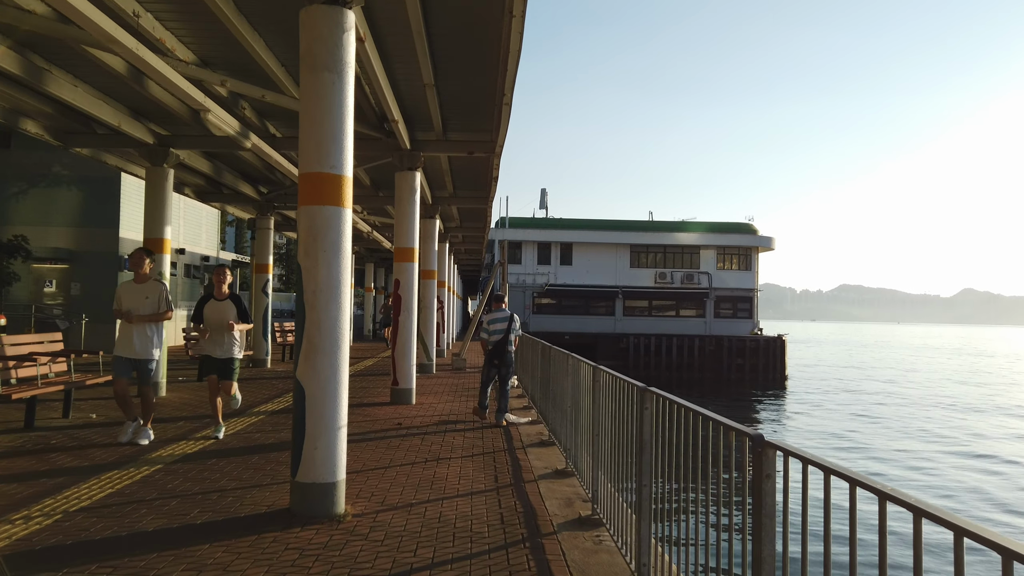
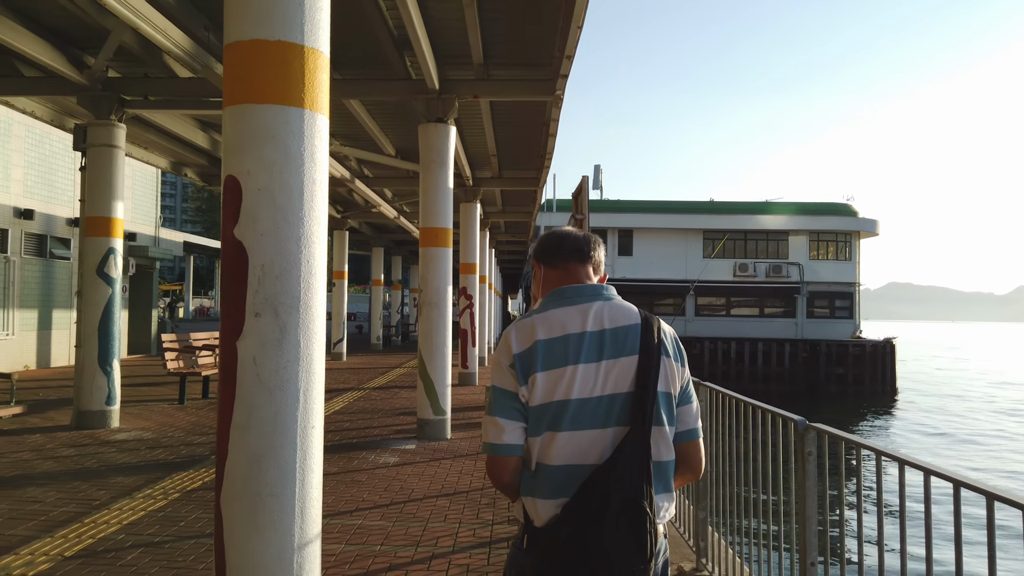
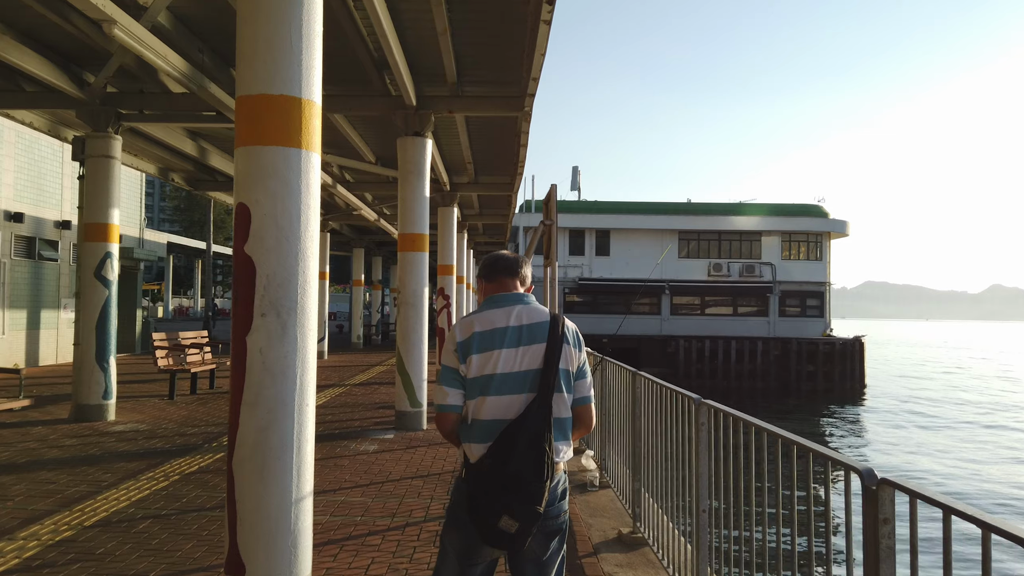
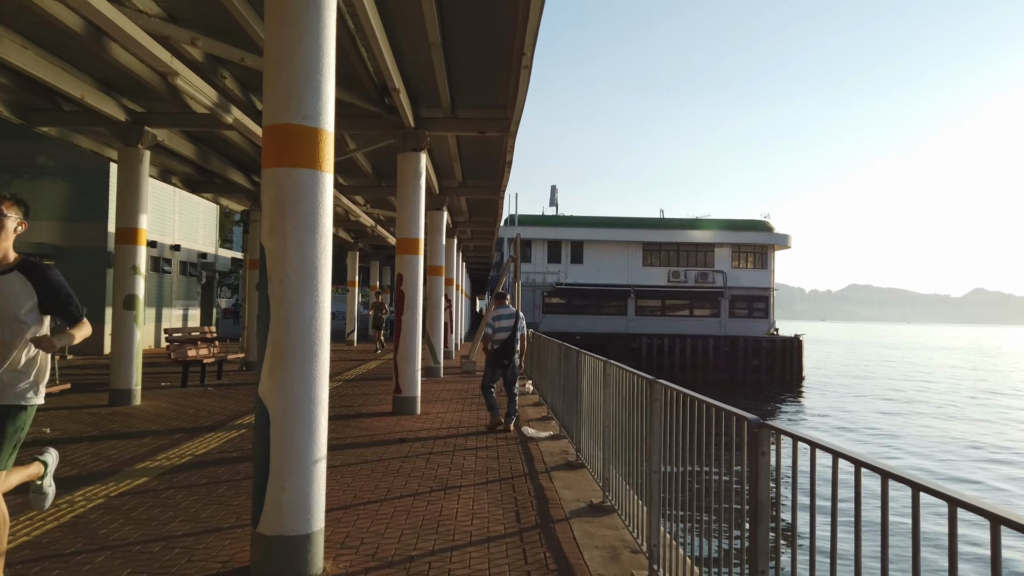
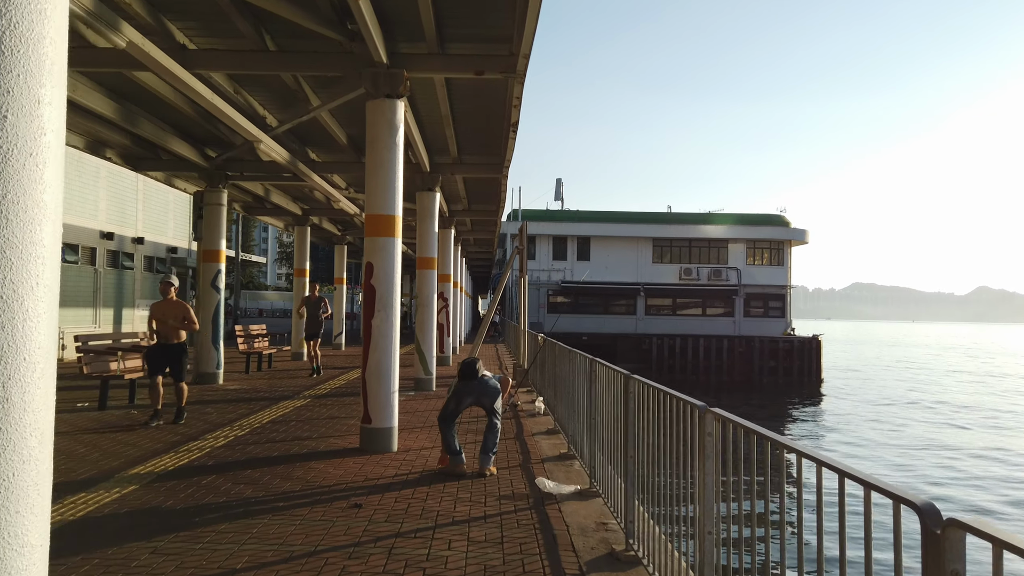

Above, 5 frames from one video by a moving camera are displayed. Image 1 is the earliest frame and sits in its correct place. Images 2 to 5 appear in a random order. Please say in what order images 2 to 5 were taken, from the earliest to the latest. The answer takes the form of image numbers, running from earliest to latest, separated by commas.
4, 5, 3, 2
